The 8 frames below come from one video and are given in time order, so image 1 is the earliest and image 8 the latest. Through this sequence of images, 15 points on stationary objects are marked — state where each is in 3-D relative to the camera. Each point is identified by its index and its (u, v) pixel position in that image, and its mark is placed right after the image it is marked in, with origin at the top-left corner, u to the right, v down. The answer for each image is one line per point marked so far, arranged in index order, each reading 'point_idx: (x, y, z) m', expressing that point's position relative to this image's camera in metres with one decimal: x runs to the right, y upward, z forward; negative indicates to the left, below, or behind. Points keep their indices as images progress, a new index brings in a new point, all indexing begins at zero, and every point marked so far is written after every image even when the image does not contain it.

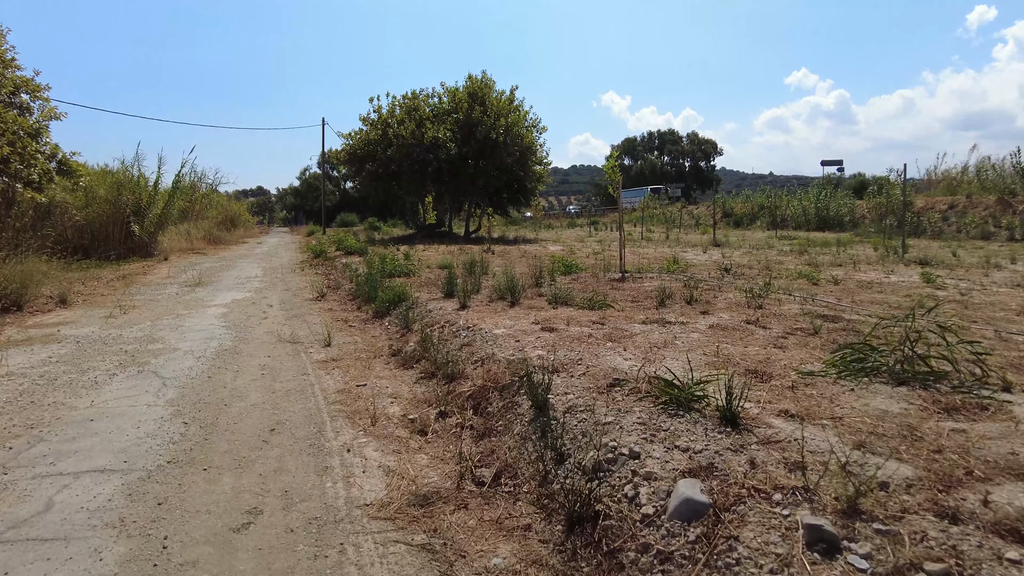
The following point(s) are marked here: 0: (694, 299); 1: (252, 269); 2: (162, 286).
0: (+2.1, -0.1, +7.8) m
1: (-7.0, +0.5, +18.1) m
2: (-7.2, 0.0, +13.8) m
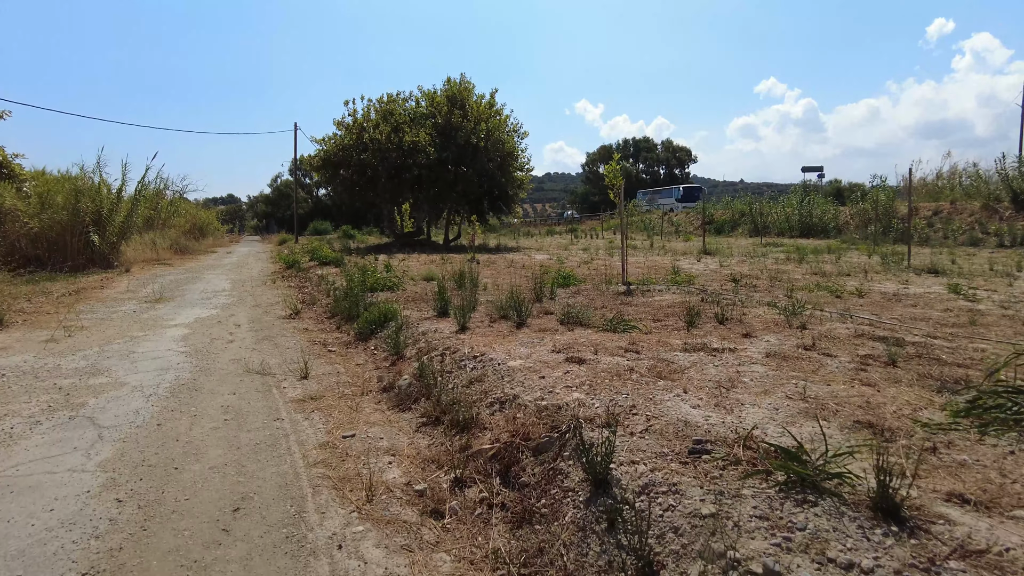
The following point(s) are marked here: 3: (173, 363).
0: (+2.2, -0.3, +6.9) m
1: (-7.3, +0.2, +16.8) m
2: (-7.3, -0.3, +12.6) m
3: (-3.4, -0.7, +6.7) m
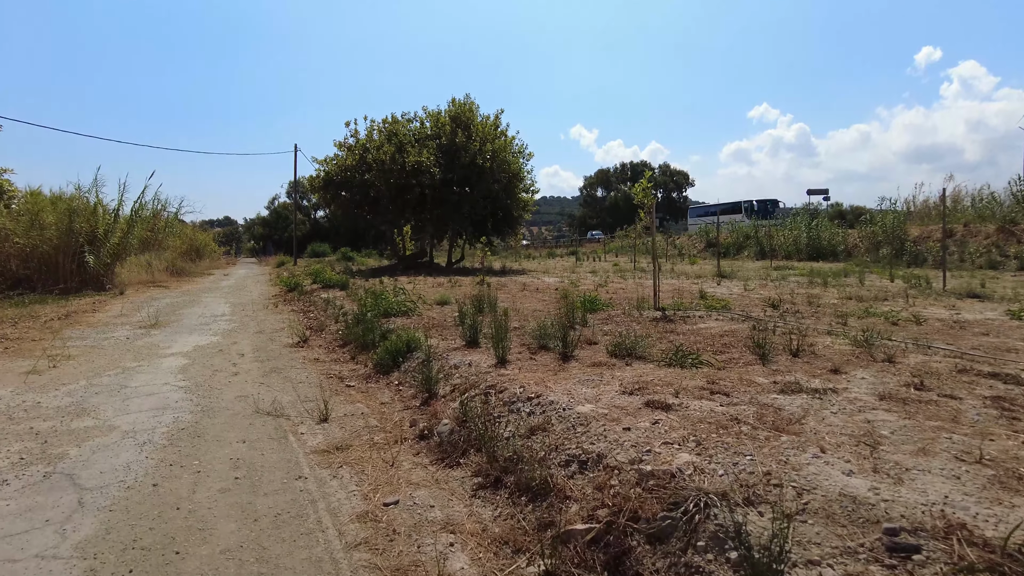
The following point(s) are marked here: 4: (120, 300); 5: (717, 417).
0: (+2.6, -0.6, +6.1) m
1: (-7.0, -0.4, +16.0) m
2: (-7.0, -0.7, +11.7) m
3: (-2.9, -1.0, +5.8) m
4: (-10.2, -0.3, +17.6) m
5: (+1.2, -0.7, +3.8) m
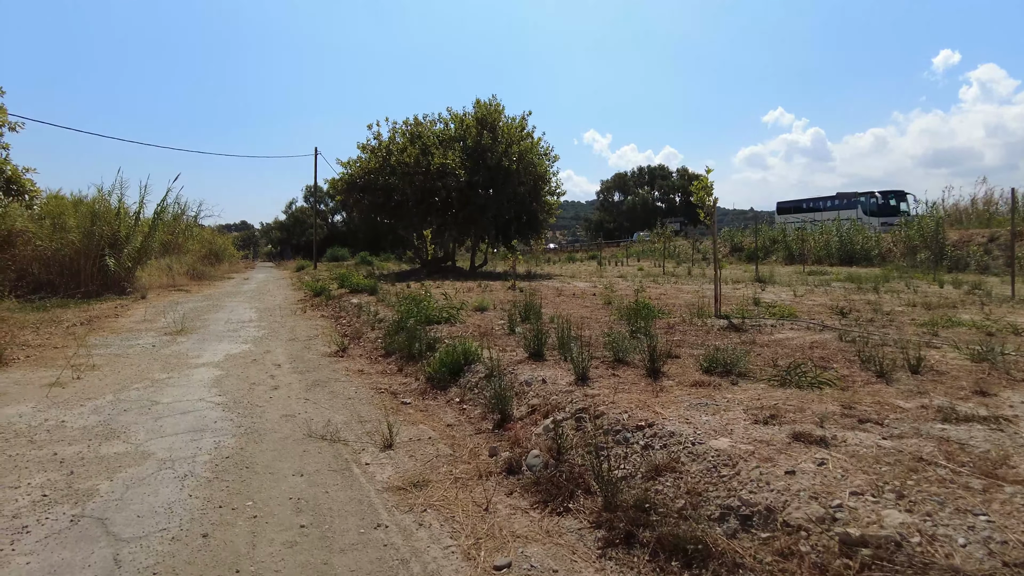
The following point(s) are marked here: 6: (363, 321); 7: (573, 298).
0: (+3.2, -0.6, +5.3) m
1: (-6.1, -0.5, +15.4) m
2: (-6.2, -0.8, +11.1) m
3: (-2.3, -1.0, +5.2) m
4: (-9.3, -0.4, +17.1) m
5: (+1.7, -0.8, +3.1) m
6: (-2.5, -0.6, +11.2) m
7: (+1.3, -0.2, +14.7) m
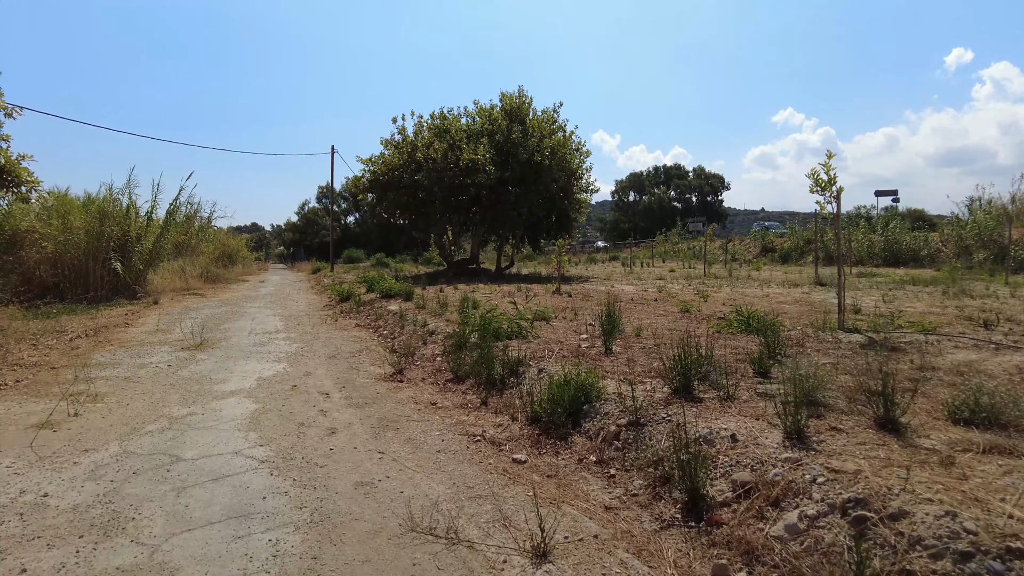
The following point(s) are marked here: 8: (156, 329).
0: (+4.2, -0.7, +3.6) m
1: (-5.0, -0.6, +13.9) m
2: (-5.2, -0.9, +9.6) m
3: (-1.4, -1.1, +3.6) m
4: (-8.2, -0.5, +15.6) m
5: (+2.7, -0.8, +1.4) m
6: (-1.4, -0.7, +9.6) m
7: (+2.4, -0.3, +13.1) m
8: (-6.4, -0.7, +12.1) m
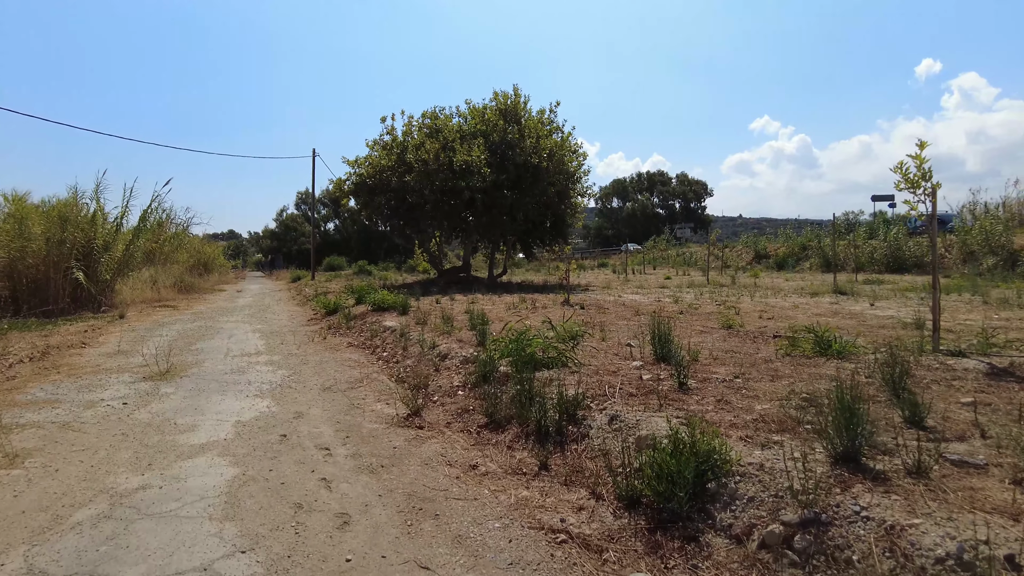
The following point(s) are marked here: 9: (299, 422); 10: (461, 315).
0: (+4.7, -0.8, +2.3) m
1: (-4.8, -0.8, +12.2) m
2: (-4.8, -1.1, +7.9) m
3: (-0.8, -1.2, +2.1) m
4: (-8.1, -0.8, +13.9) m
5: (+3.2, -0.9, 0.0) m
6: (-1.1, -0.8, +8.1) m
7: (+2.6, -0.5, +11.7) m
8: (-6.1, -1.0, +10.5) m
9: (-1.8, -1.1, +5.7) m
10: (-0.9, -0.4, +12.1) m
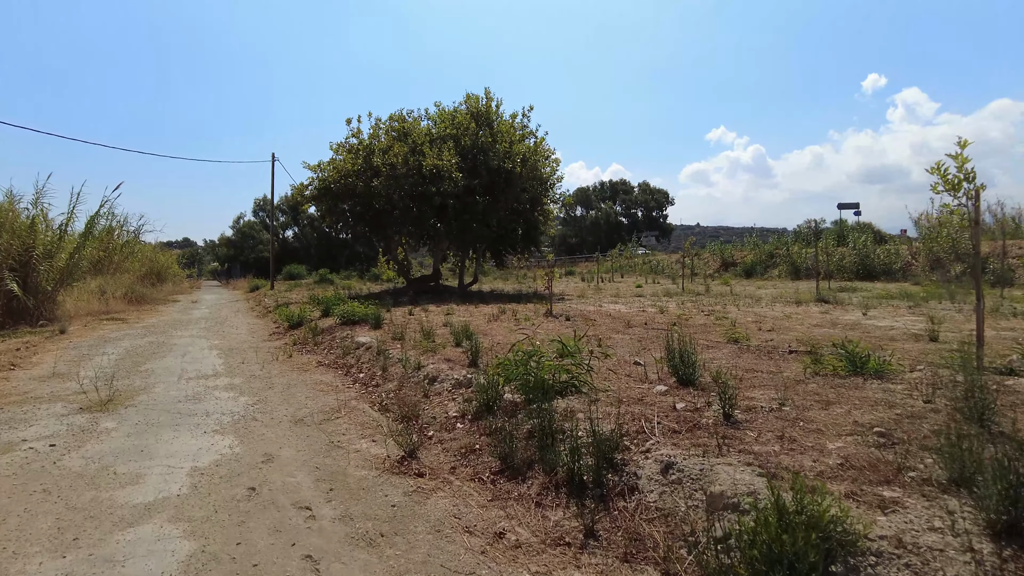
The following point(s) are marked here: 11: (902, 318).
0: (+5.0, -0.9, +1.7) m
1: (-5.1, -1.1, +11.1) m
2: (-4.8, -1.2, +6.8) m
3: (-0.5, -1.3, +1.1) m
4: (-8.4, -1.0, +12.5) m
5: (+3.7, -1.0, -0.7) m
6: (-1.1, -1.0, +7.1) m
7: (+2.4, -0.7, +10.9) m
8: (-6.3, -1.2, +9.2) m
9: (-1.7, -1.2, +4.6) m
10: (-1.2, -0.6, +11.1) m
11: (+7.6, -0.5, +13.0) m
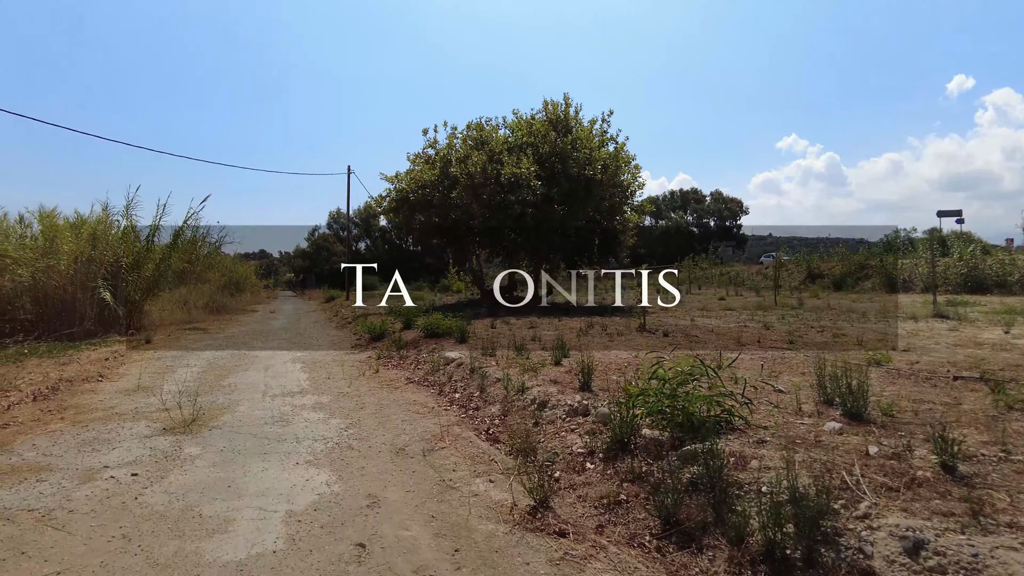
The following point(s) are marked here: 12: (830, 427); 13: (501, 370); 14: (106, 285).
0: (+5.6, -0.9, +0.3) m
1: (-3.6, -1.2, +10.6) m
2: (-3.7, -1.3, +6.3) m
3: (0.0, -1.3, +0.3) m
4: (-6.7, -1.2, +12.3) m
5: (+4.0, -1.0, -1.9) m
6: (0.0, -1.1, +6.3) m
7: (+3.9, -0.9, +9.8) m
8: (-5.0, -1.3, +8.9) m
9: (-0.8, -1.3, +3.9) m
10: (+0.4, -0.8, +10.3) m
11: (+9.3, -0.8, +11.3) m
12: (+2.2, -1.0, +4.7) m
13: (-0.1, -1.0, +8.1) m
14: (-8.3, +0.1, +13.5) m
